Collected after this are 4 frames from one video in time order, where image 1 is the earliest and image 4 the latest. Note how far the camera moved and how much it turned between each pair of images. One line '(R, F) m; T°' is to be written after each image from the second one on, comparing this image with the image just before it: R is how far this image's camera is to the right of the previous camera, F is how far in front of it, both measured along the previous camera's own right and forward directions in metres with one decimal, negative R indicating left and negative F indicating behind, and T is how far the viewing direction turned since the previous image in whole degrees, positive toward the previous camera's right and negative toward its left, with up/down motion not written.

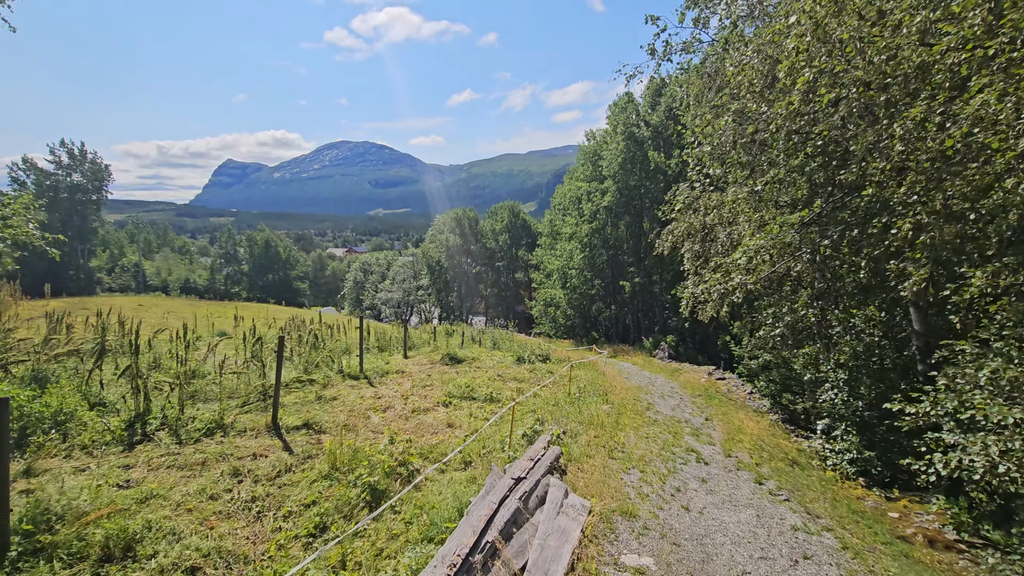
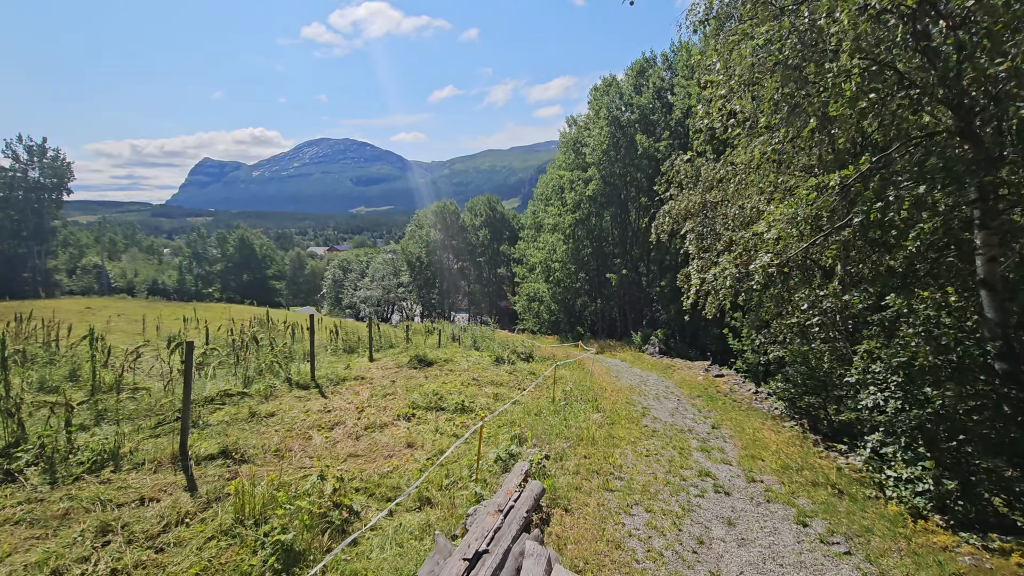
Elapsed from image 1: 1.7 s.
(+0.2, +1.7) m; +2°
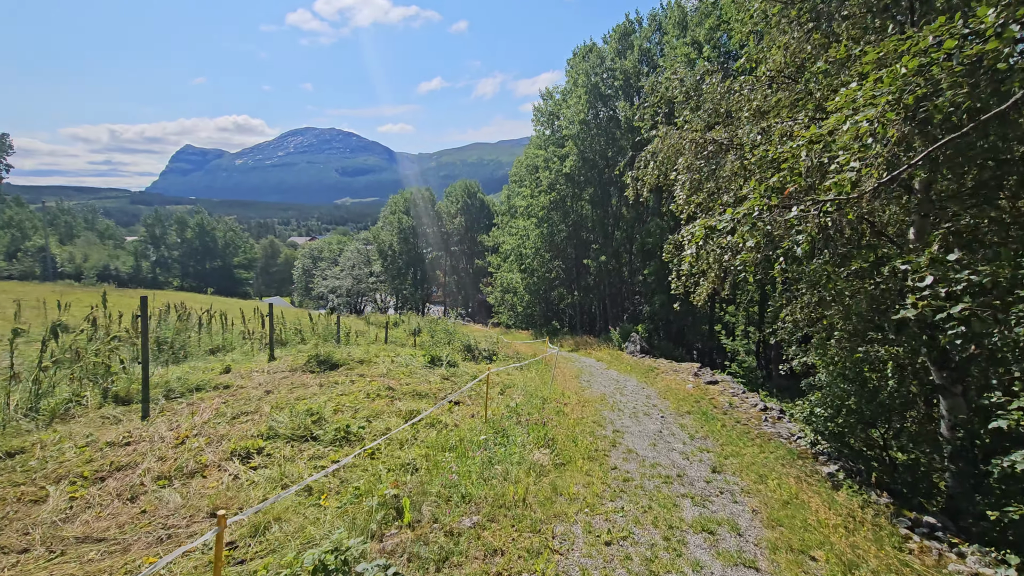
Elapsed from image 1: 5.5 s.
(+1.0, +3.3) m; +2°
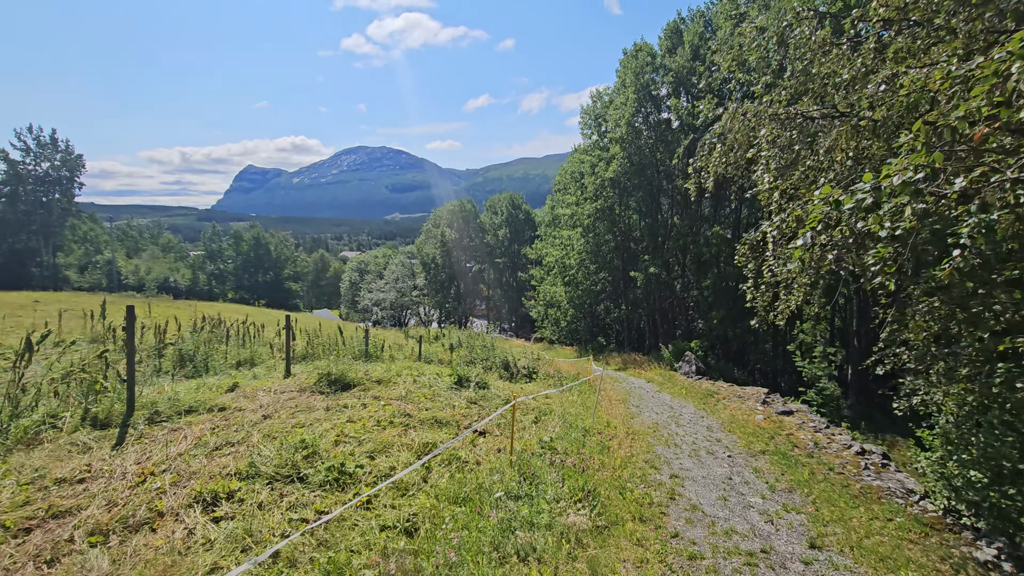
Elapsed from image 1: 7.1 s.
(+0.2, +1.4) m; -5°
